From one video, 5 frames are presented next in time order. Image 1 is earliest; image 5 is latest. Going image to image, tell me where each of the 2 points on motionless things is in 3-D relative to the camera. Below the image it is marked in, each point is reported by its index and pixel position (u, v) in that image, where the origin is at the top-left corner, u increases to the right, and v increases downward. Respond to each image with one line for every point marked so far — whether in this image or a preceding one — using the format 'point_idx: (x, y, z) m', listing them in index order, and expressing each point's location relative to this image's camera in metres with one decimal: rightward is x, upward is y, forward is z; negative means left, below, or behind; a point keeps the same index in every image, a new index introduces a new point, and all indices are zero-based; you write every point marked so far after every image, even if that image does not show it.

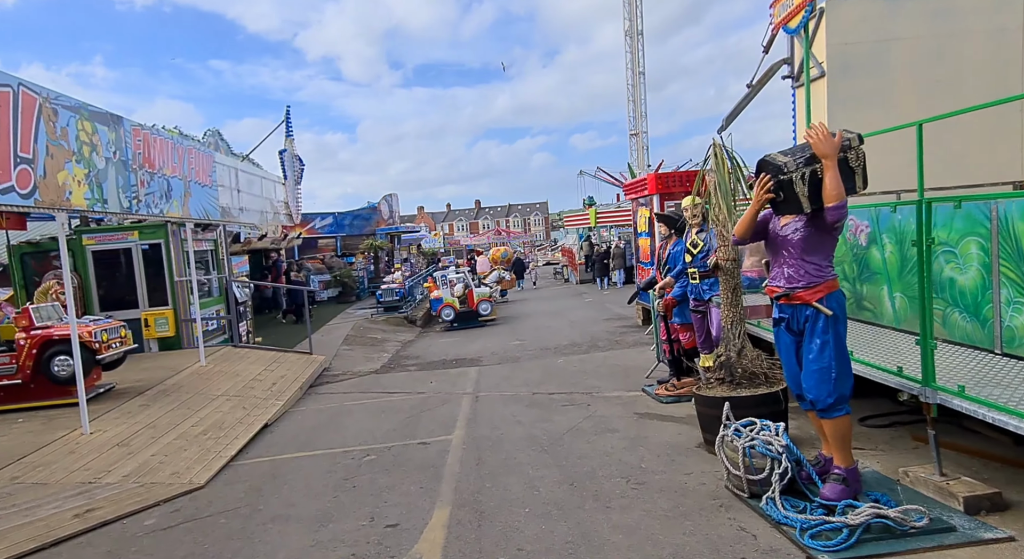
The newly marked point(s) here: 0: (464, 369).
0: (-0.8, -1.6, +10.2) m
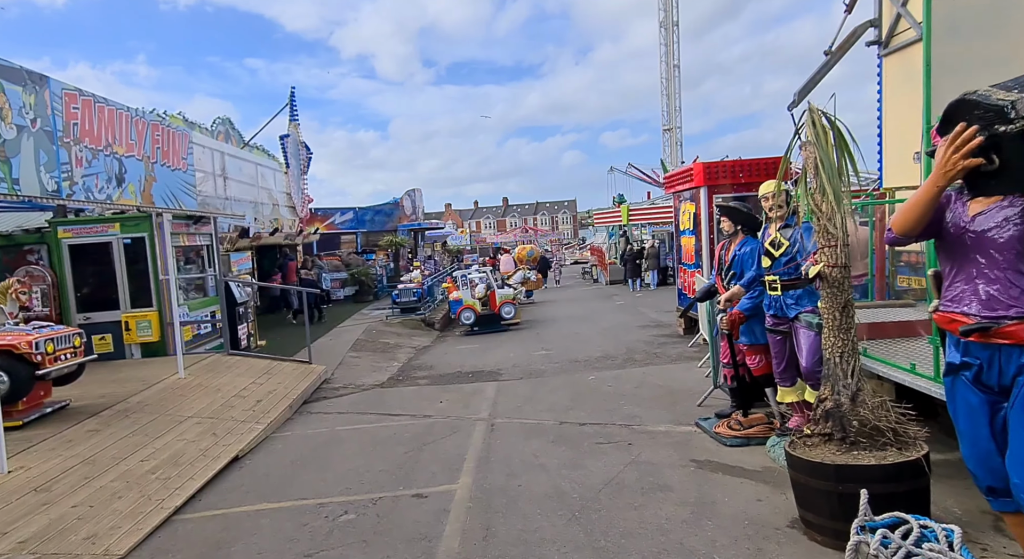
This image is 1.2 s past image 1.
0: (-0.5, -1.6, +8.9) m
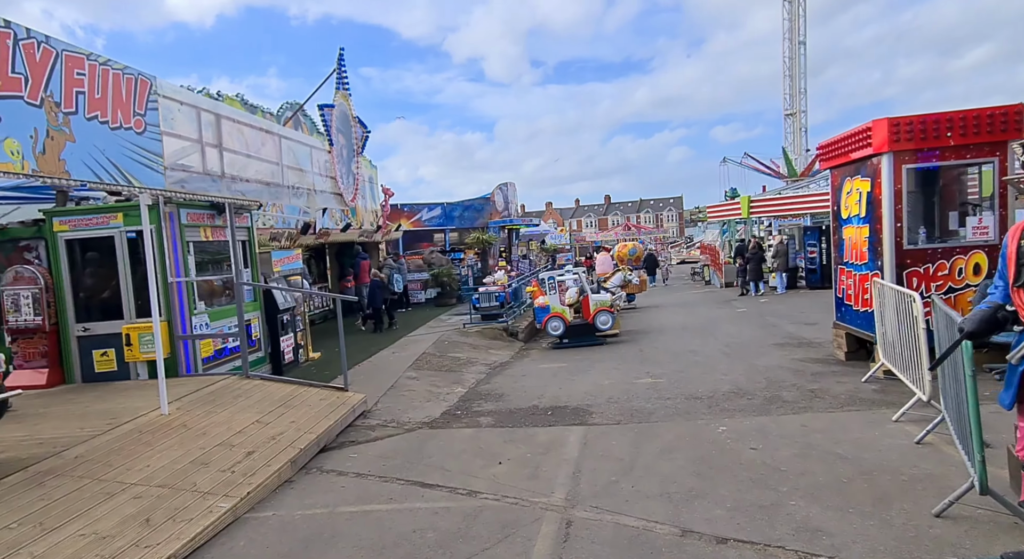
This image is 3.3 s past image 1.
0: (+0.5, -1.7, +6.4) m
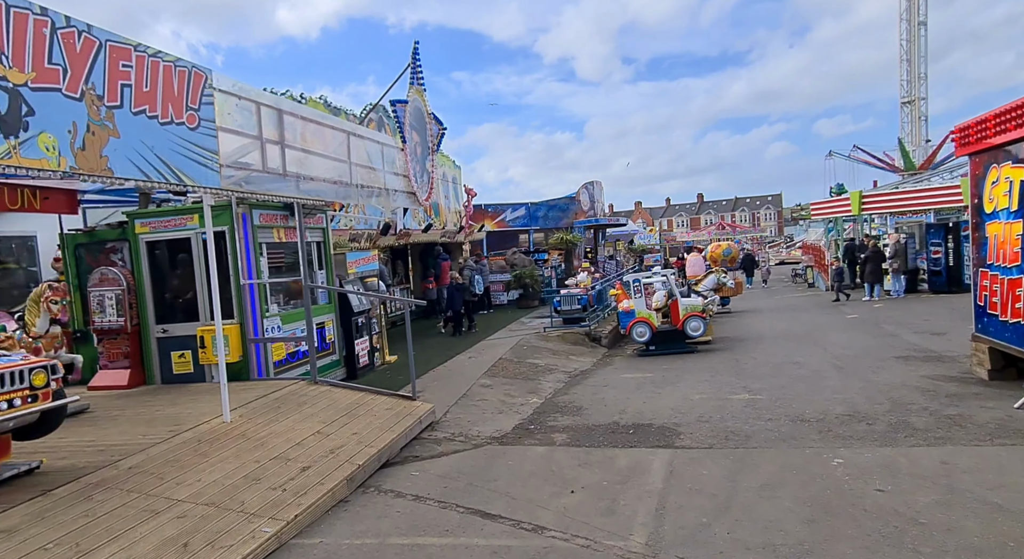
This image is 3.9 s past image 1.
0: (+1.3, -1.8, +5.6) m
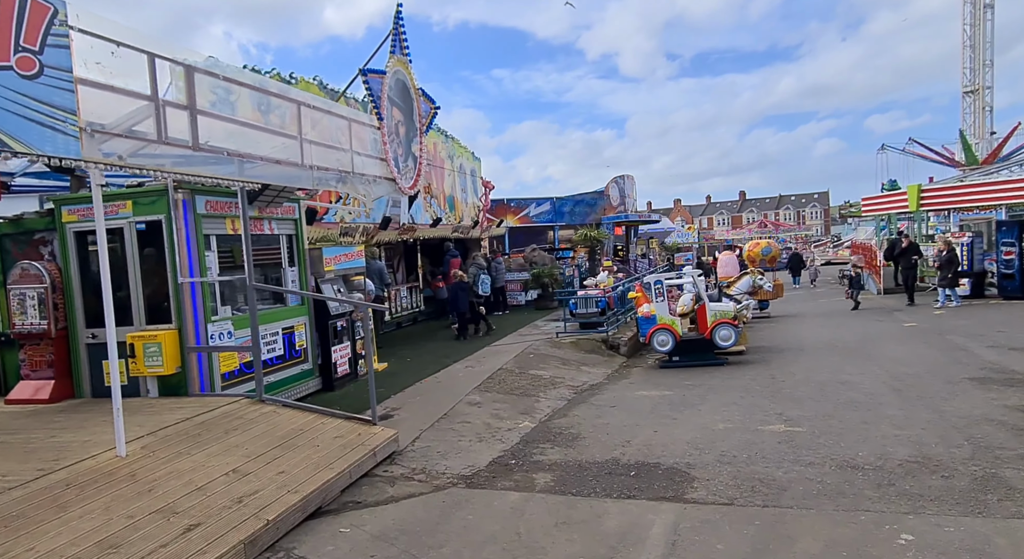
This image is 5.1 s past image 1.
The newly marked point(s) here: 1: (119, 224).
0: (+1.0, -1.8, +4.3) m
1: (-4.3, +0.6, +6.3) m
